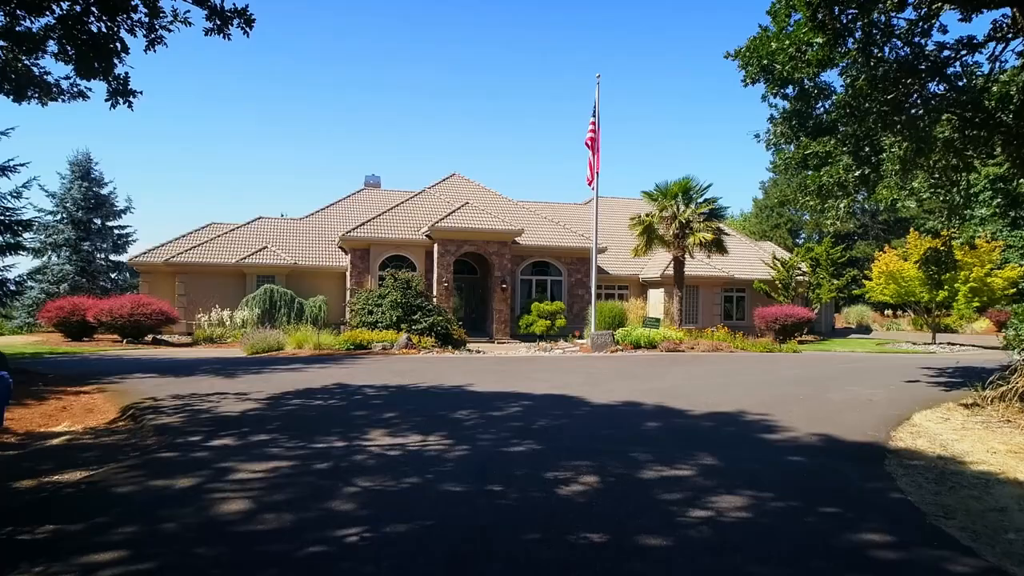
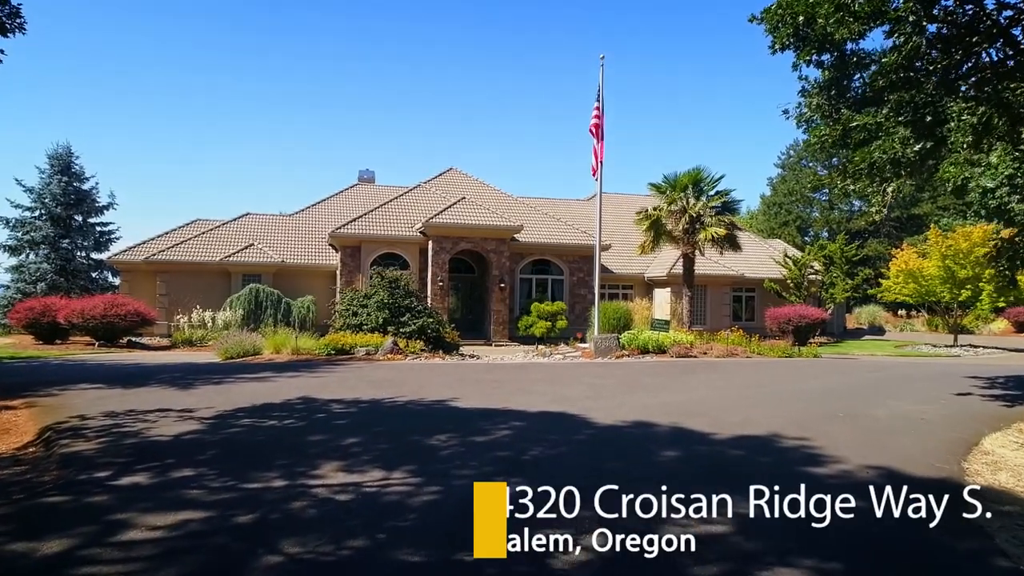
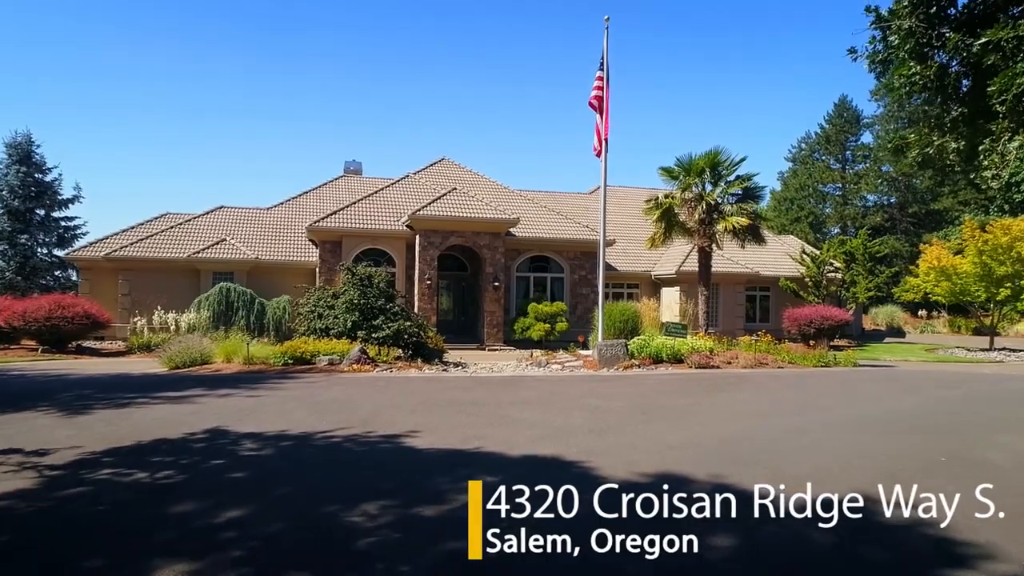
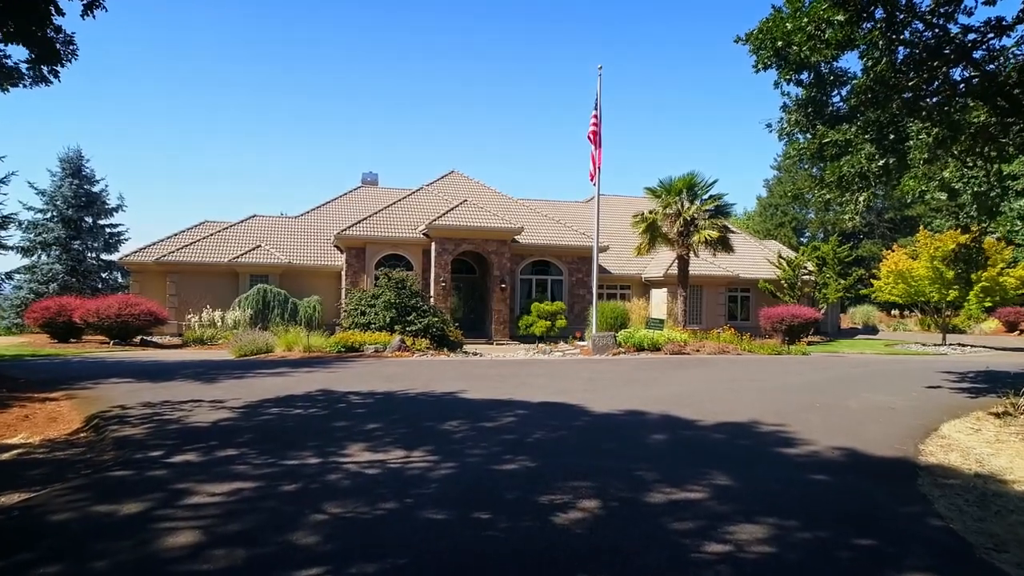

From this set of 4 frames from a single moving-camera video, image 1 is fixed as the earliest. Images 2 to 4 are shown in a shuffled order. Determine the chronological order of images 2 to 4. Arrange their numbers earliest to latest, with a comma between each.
4, 2, 3
